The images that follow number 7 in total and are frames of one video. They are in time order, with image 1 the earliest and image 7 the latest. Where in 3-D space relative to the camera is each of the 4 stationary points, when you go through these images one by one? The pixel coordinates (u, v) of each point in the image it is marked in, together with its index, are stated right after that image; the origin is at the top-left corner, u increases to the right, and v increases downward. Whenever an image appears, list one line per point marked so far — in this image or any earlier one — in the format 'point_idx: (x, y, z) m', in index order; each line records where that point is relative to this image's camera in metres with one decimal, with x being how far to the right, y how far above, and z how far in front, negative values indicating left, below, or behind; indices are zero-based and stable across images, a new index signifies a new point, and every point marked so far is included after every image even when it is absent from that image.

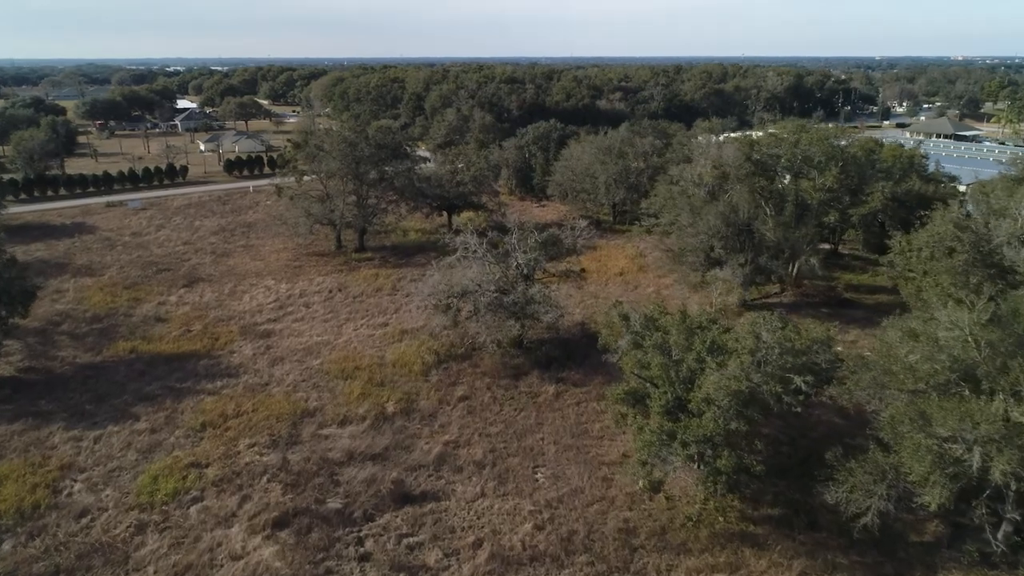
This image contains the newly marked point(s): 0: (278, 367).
0: (-4.9, -1.6, +15.2) m
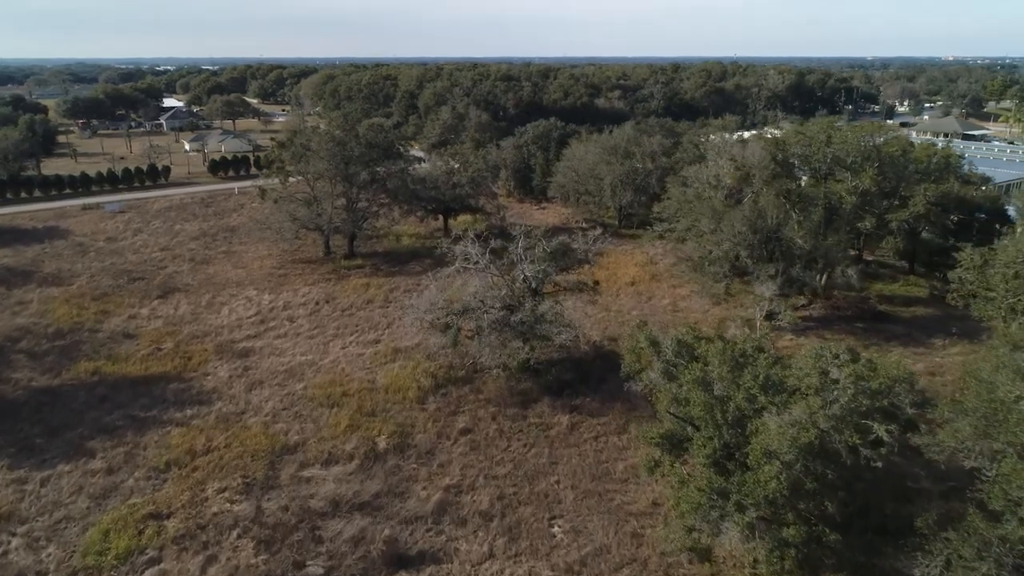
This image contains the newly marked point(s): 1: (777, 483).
0: (-4.7, -1.9, +13.6) m
1: (+2.5, -1.9, +7.0) m
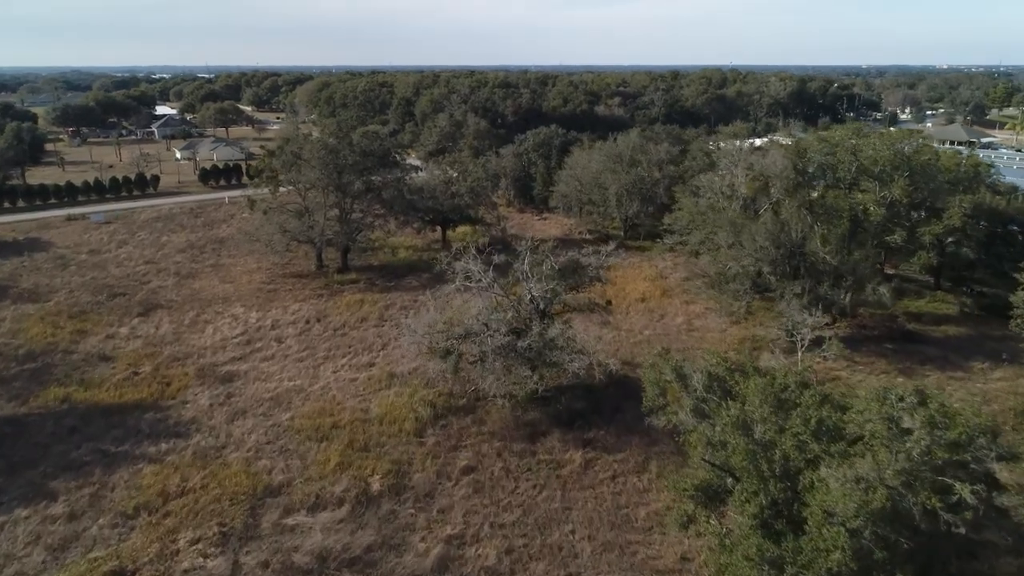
0: (-4.6, -2.3, +12.4) m
1: (+2.7, -2.1, +5.9) m
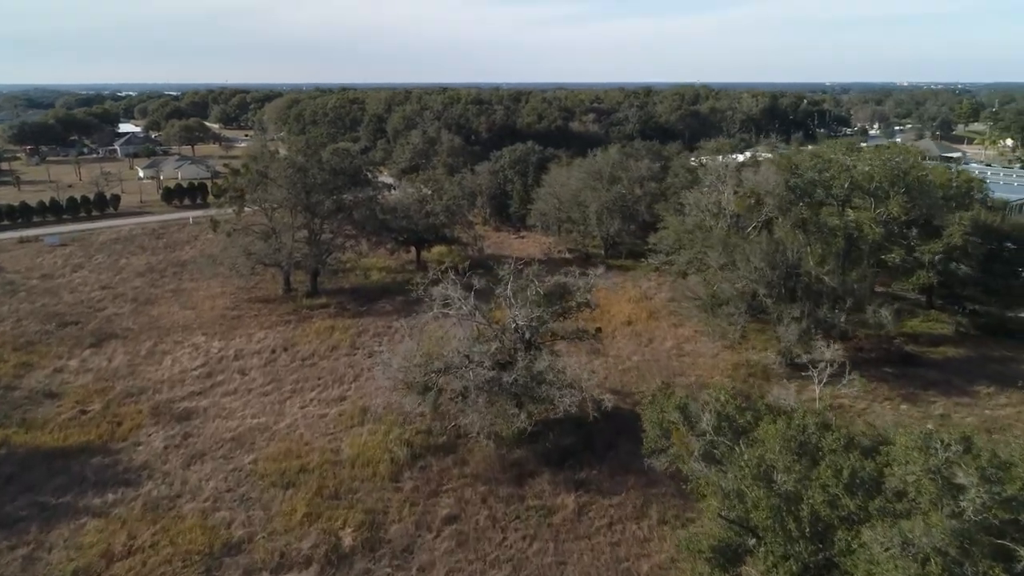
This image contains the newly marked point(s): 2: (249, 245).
0: (-4.9, -2.8, +11.3) m
1: (+2.6, -2.4, +5.0) m
2: (-7.0, +1.2, +19.5) m
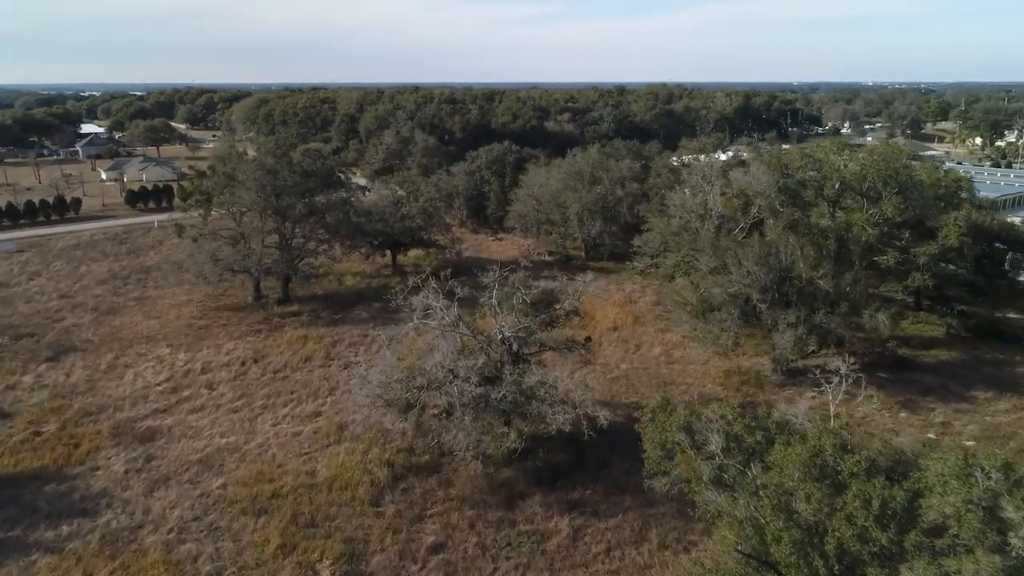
0: (-5.1, -3.0, +10.5) m
1: (+2.7, -2.5, +4.5) m
2: (-7.5, +1.0, +18.6) m
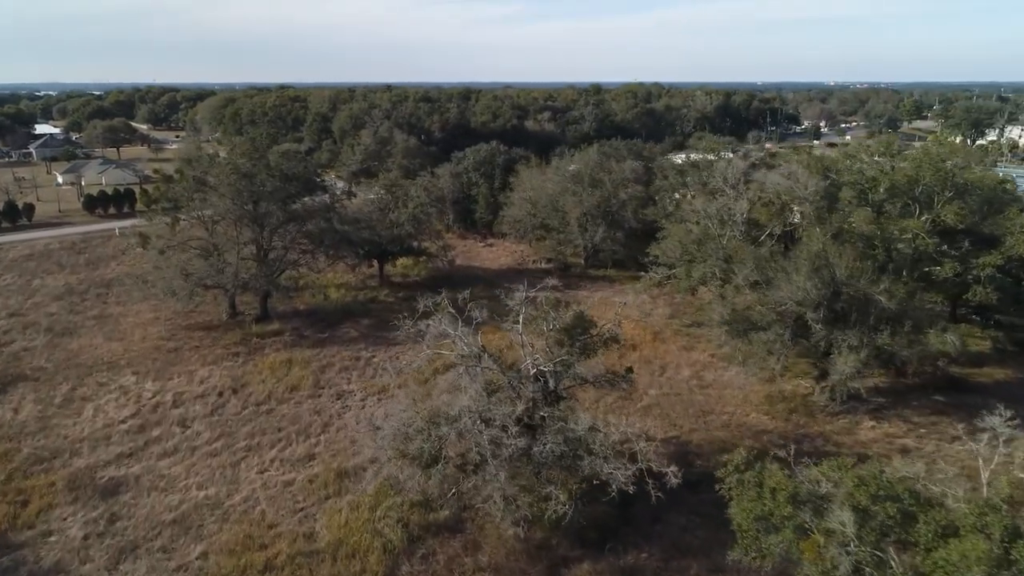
0: (-4.6, -3.3, +8.7) m
1: (+3.4, -2.8, +3.0) m
2: (-7.4, +0.6, +16.7) m
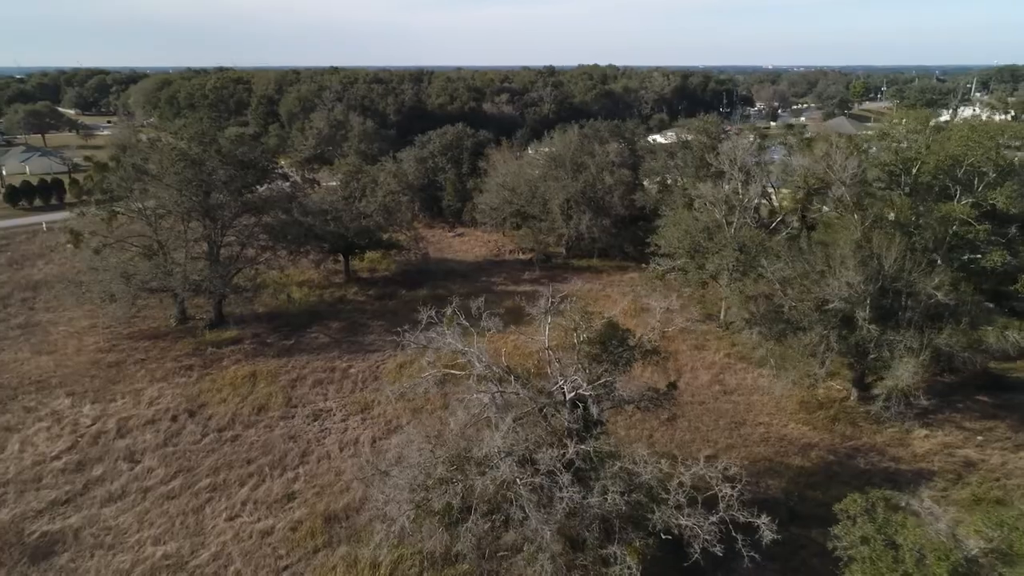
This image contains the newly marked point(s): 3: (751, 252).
0: (-4.2, -3.5, +6.9) m
1: (+4.2, -2.9, +1.8) m
2: (-7.7, +0.5, +14.6) m
3: (+4.1, +0.6, +12.6) m
